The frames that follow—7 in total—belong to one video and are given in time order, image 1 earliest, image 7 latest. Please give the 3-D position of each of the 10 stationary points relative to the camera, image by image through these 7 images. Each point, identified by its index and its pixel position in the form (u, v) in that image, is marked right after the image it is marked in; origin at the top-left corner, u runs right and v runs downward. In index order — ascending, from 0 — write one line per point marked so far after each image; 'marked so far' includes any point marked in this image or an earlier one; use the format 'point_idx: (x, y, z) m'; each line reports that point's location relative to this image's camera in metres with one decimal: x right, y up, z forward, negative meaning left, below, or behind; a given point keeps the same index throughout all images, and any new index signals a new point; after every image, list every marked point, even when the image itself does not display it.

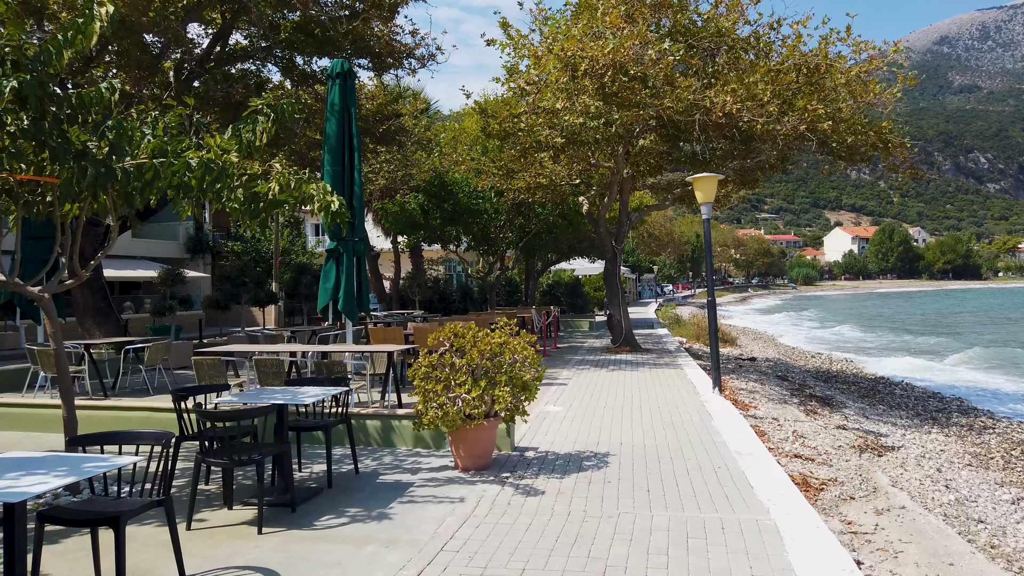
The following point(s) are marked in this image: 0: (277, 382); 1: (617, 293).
0: (-2.6, -1.1, +8.4) m
1: (+2.4, -0.1, +17.6) m
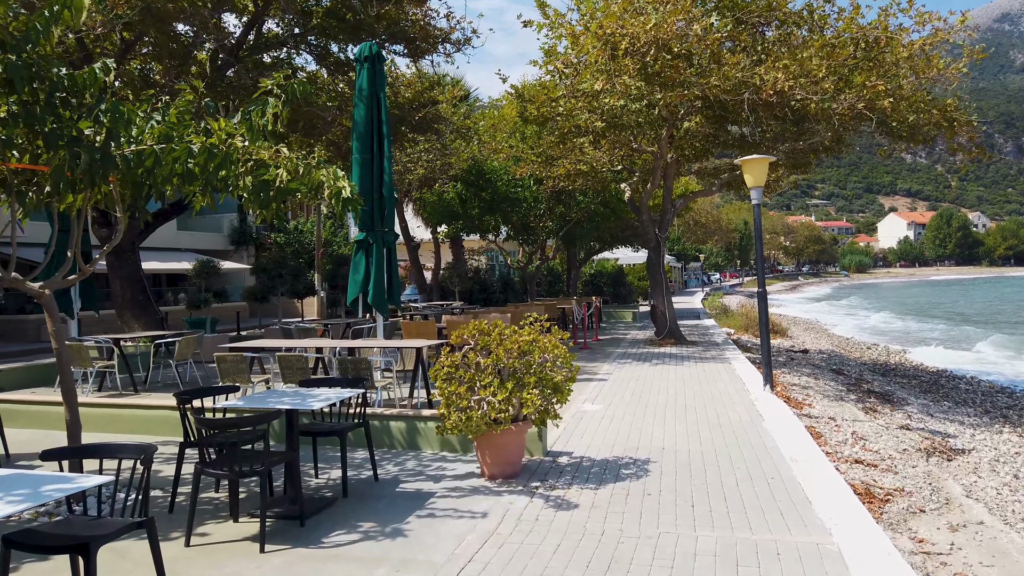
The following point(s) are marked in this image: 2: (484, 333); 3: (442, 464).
0: (-2.2, -1.0, +8.1) m
1: (+3.3, +0.1, +16.9) m
2: (-0.2, -0.3, +5.6) m
3: (-0.6, -1.5, +6.3) m
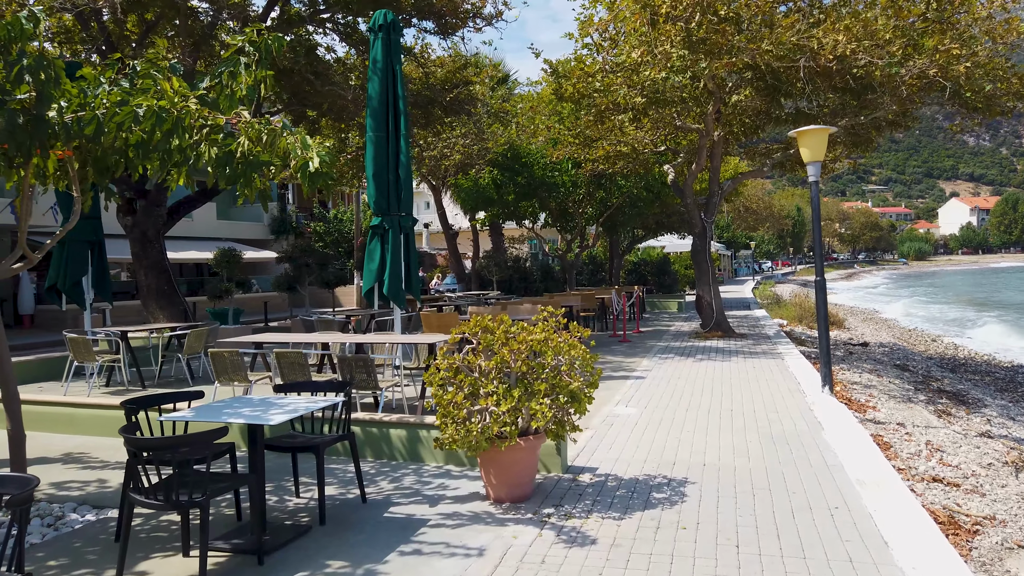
0: (-2.0, -0.9, +7.3) m
1: (+4.0, +0.3, +15.8) m
2: (-0.2, -0.3, +4.7) m
3: (-0.5, -1.4, +5.4) m
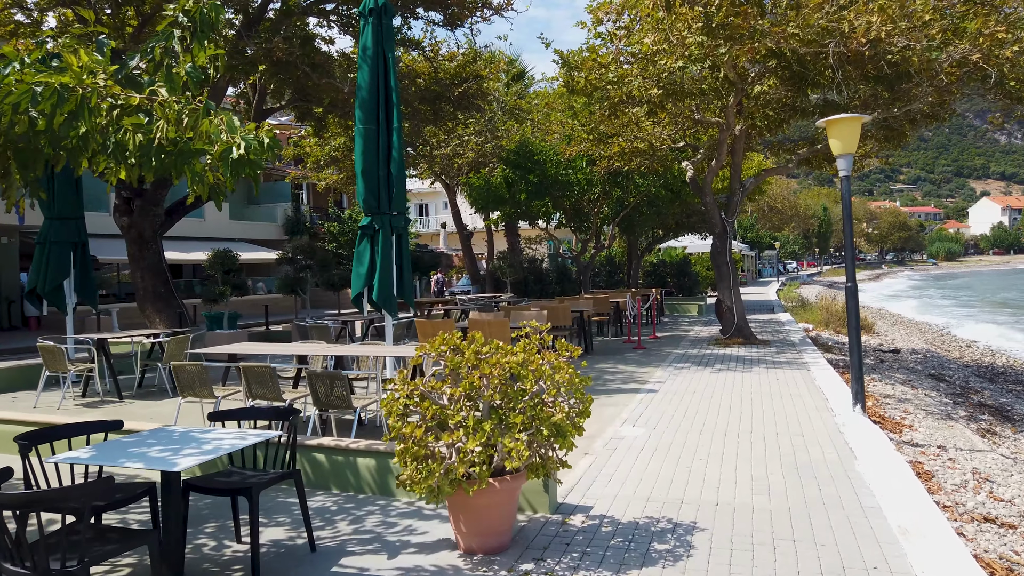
0: (-2.1, -0.9, +6.6) m
1: (+4.2, +0.3, +14.9) m
2: (-0.3, -0.3, +4.0) m
3: (-0.6, -1.5, +4.7) m
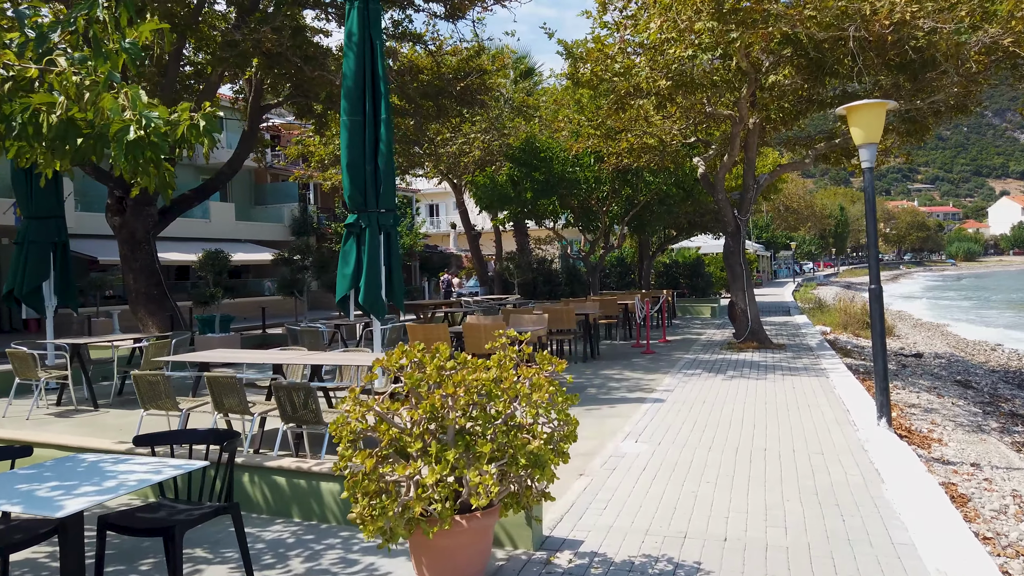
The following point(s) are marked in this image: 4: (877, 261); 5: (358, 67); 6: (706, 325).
0: (-2.2, -1.0, +6.0) m
1: (+4.3, +0.2, +14.2) m
2: (-0.5, -0.4, +3.4) m
3: (-0.7, -1.5, +4.1) m
4: (+3.4, +0.2, +7.0) m
5: (-1.7, +2.4, +8.4) m
6: (+4.8, -0.9, +19.0) m
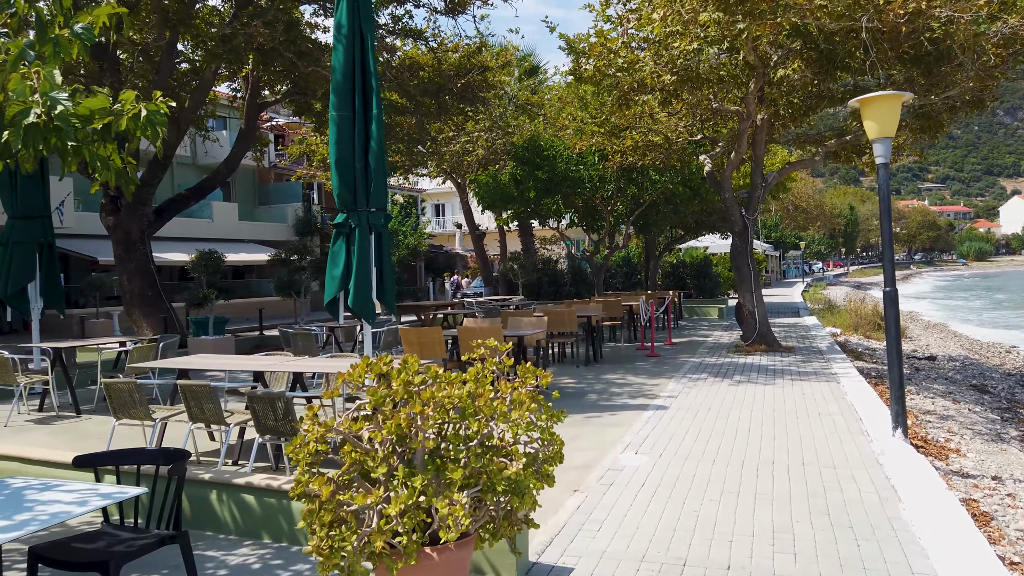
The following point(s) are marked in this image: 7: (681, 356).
0: (-2.2, -1.0, +5.7) m
1: (+4.3, +0.2, +13.8) m
2: (-0.5, -0.4, +3.0) m
3: (-0.8, -1.5, +3.8) m
4: (+3.3, +0.2, +6.6) m
5: (-1.7, +2.4, +8.1) m
6: (+4.9, -0.9, +18.6) m
7: (+2.9, -1.2, +13.1) m
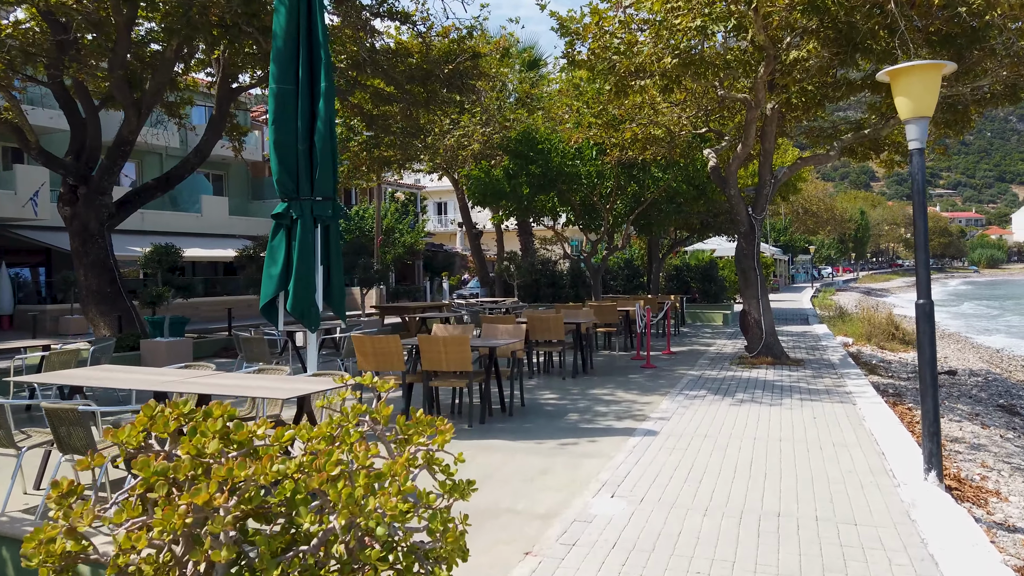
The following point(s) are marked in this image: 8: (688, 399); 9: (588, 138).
0: (-2.6, -1.0, +4.6) m
1: (+4.0, +0.1, +12.6) m
2: (-0.9, -0.4, +1.9) m
3: (-1.2, -1.5, +2.6) m
4: (+3.0, +0.1, +5.5) m
5: (-2.0, +2.4, +7.0) m
6: (+4.7, -1.1, +17.4) m
7: (+2.6, -1.2, +12.0) m
8: (+2.1, -1.3, +9.2) m
9: (+1.6, +3.0, +15.5) m
